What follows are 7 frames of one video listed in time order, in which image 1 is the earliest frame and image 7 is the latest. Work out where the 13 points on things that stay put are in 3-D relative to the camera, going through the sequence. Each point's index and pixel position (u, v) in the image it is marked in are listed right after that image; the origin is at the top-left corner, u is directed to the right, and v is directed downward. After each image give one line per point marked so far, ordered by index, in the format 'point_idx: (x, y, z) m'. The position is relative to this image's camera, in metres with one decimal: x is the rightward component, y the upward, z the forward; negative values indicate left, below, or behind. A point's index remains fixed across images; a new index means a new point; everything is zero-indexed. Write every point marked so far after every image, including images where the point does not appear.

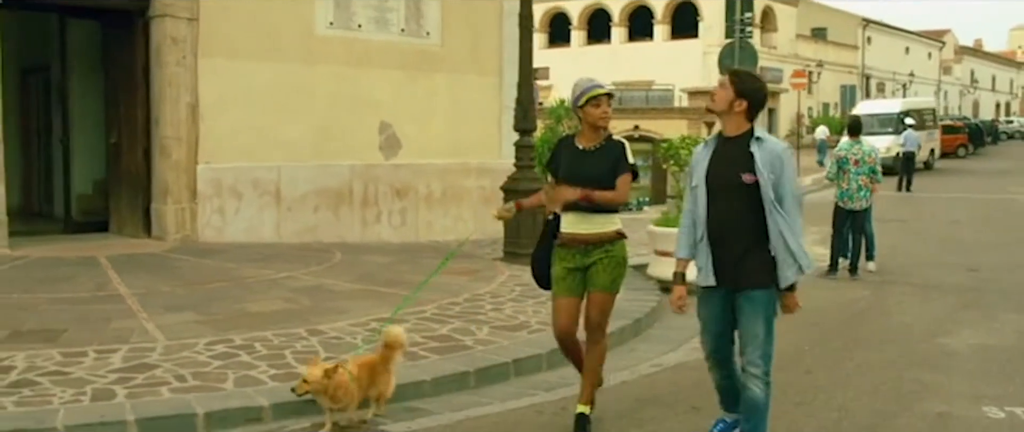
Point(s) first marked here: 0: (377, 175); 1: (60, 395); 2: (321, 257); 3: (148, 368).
0: (-1.6, +0.5, +12.7) m
1: (-2.4, -0.9, +5.6) m
2: (-1.9, -0.4, +10.7) m
3: (-2.1, -0.9, +6.2) m
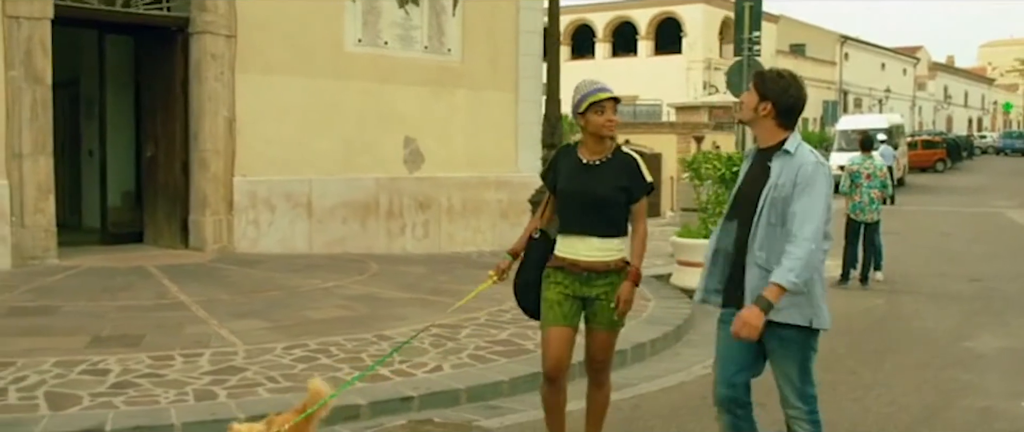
0: (-1.4, +0.3, +13.0) m
1: (-1.9, -1.0, +5.9) m
2: (-1.6, -0.5, +11.0) m
3: (-1.6, -0.9, +6.5) m
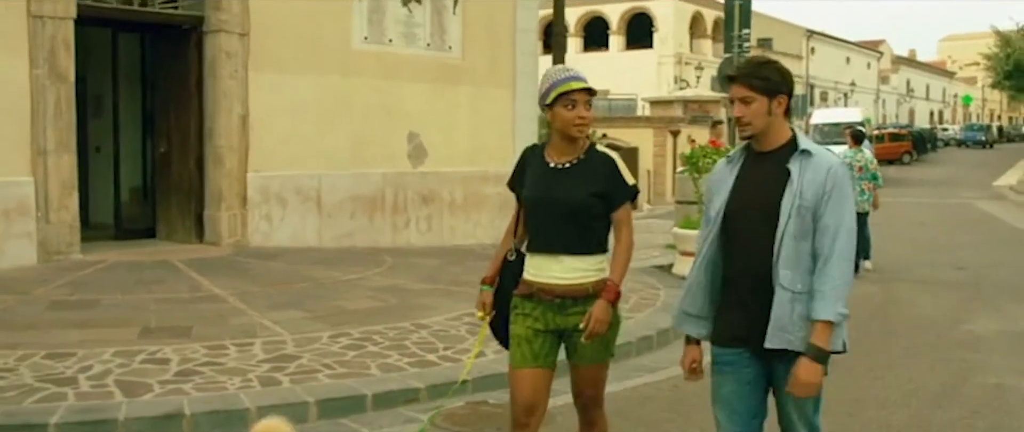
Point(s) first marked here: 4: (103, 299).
0: (-1.3, +0.4, +13.3) m
1: (-1.6, -1.0, +6.2) m
2: (-1.4, -0.5, +11.3) m
3: (-1.4, -0.9, +6.8) m
4: (-3.2, -0.6, +8.4) m
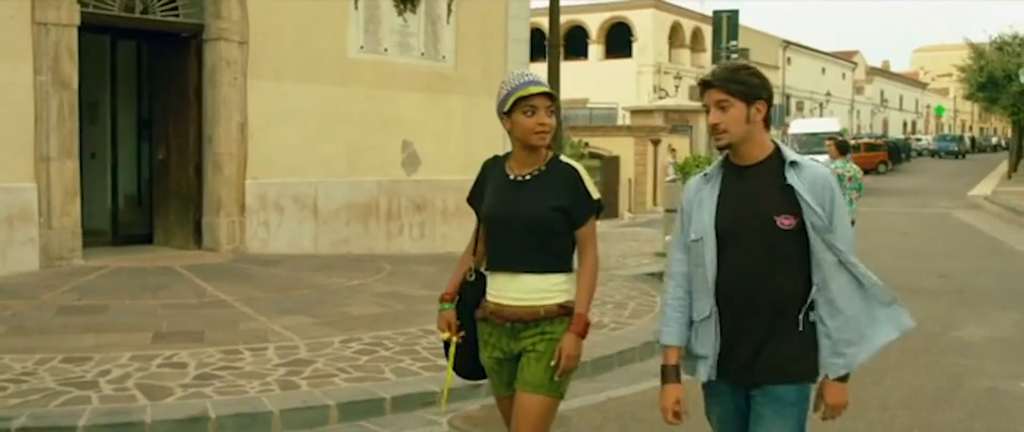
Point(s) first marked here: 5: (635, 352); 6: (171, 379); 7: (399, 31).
0: (-1.4, +0.3, +13.4) m
1: (-1.5, -1.0, +6.3) m
2: (-1.5, -0.5, +11.4) m
3: (-1.3, -0.9, +6.9) m
4: (-3.2, -0.7, +8.5) m
5: (+0.9, -1.0, +7.8) m
6: (-2.0, -1.0, +6.4) m
7: (-1.4, +2.3, +13.5) m
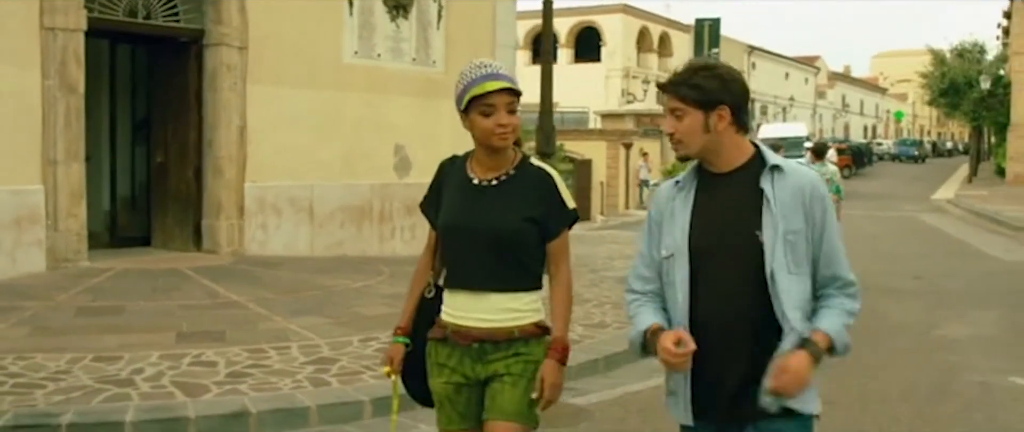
0: (-1.5, +0.3, +13.7) m
1: (-1.4, -1.0, +6.5) m
2: (-1.5, -0.6, +11.7) m
3: (-1.2, -1.0, +7.1) m
4: (-3.1, -0.7, +8.7) m
5: (+1.0, -1.0, +8.1) m
6: (-1.9, -1.0, +6.6) m
7: (-1.5, +2.3, +13.7) m
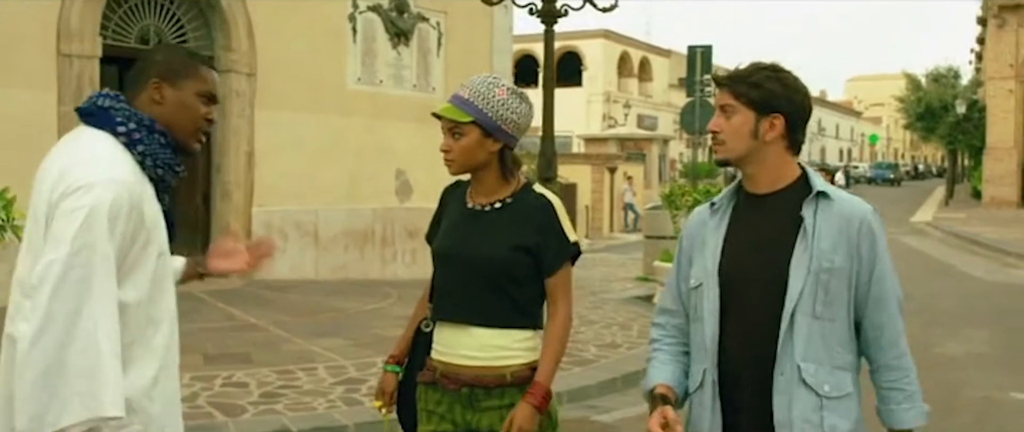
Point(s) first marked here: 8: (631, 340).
0: (-1.5, 0.0, +13.8) m
1: (-1.2, -1.2, +6.7) m
2: (-1.5, -0.8, +11.8) m
3: (-1.0, -1.1, +7.3) m
4: (-3.0, -0.9, +8.8) m
5: (+1.1, -1.2, +8.3) m
6: (-1.7, -1.1, +6.8) m
7: (-1.5, +2.0, +13.9) m
8: (+1.0, -1.1, +9.6) m
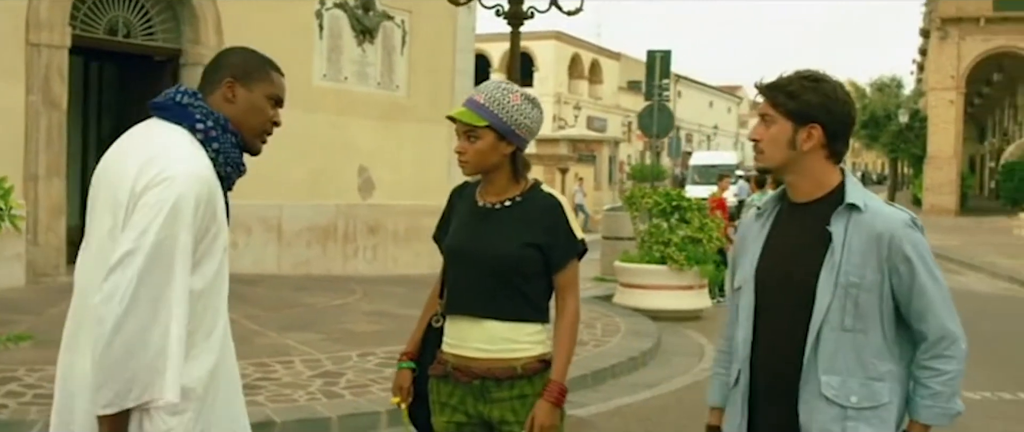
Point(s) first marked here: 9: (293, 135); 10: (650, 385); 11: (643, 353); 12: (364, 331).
0: (-2.0, 0.0, +13.9) m
1: (-1.4, -1.1, +6.8) m
2: (-1.9, -0.8, +11.9) m
3: (-1.2, -1.1, +7.4) m
4: (-3.2, -0.8, +8.8) m
5: (+0.9, -1.2, +8.5) m
6: (-1.9, -1.1, +6.8) m
7: (-2.0, +2.0, +14.0) m
8: (+0.8, -1.1, +9.8) m
9: (-2.7, +1.0, +13.2) m
10: (+1.1, -1.3, +8.2) m
11: (+1.1, -1.2, +9.1) m
12: (-1.2, -1.0, +9.0) m
